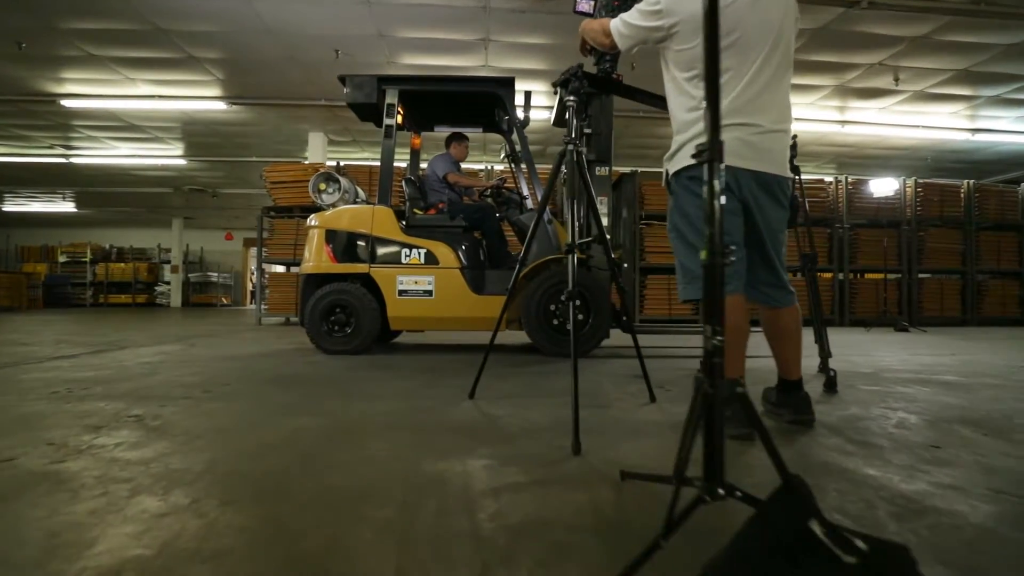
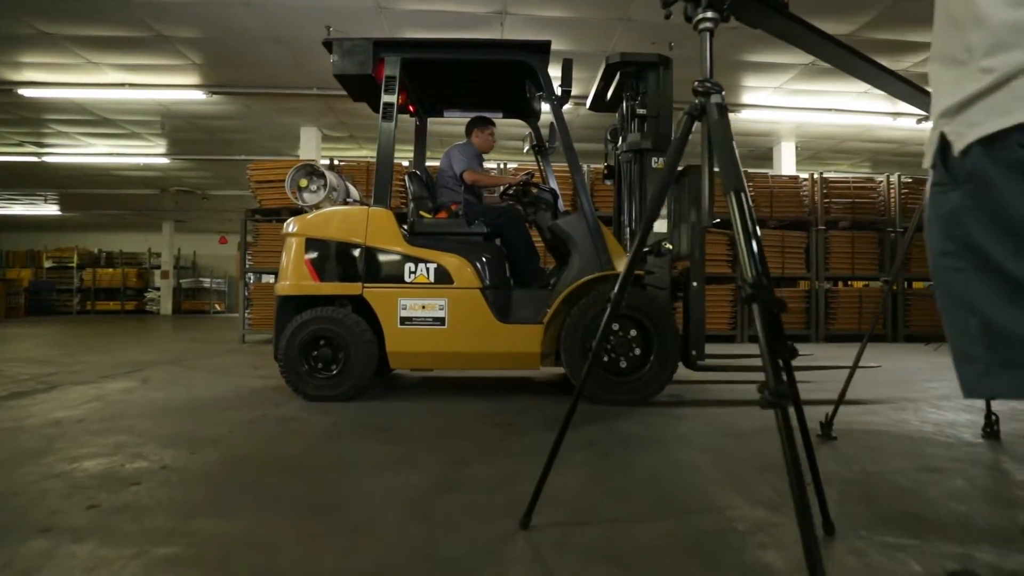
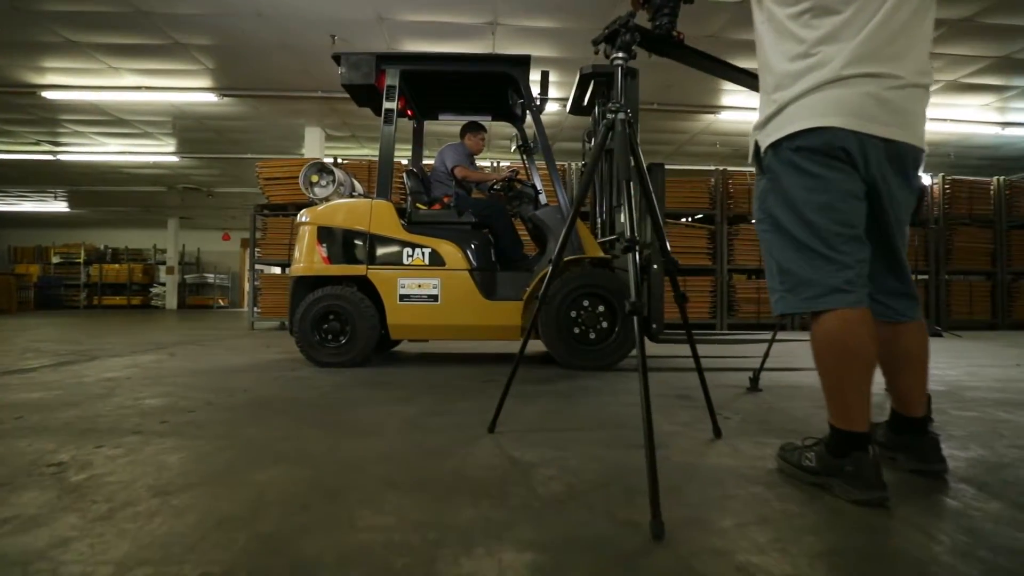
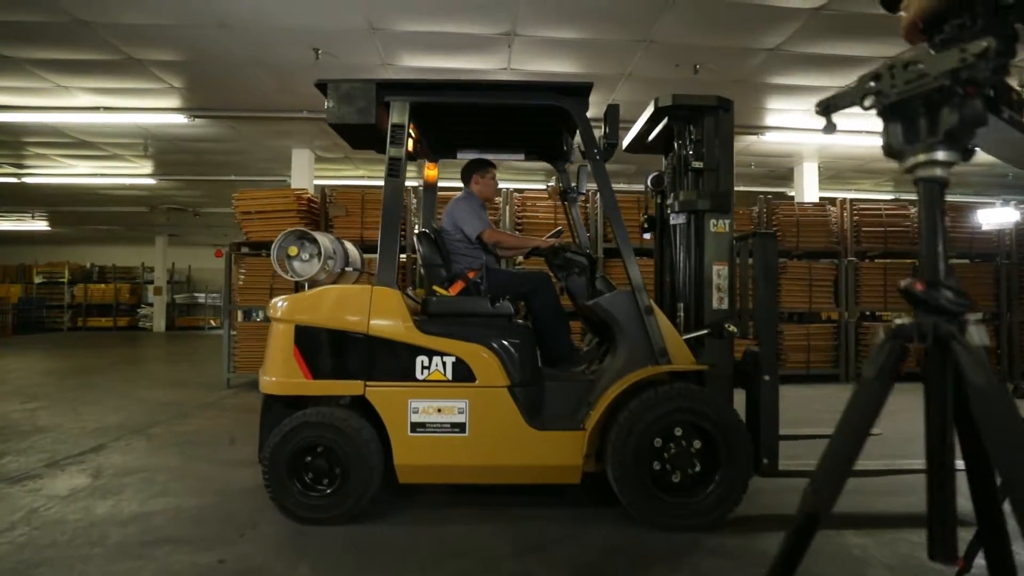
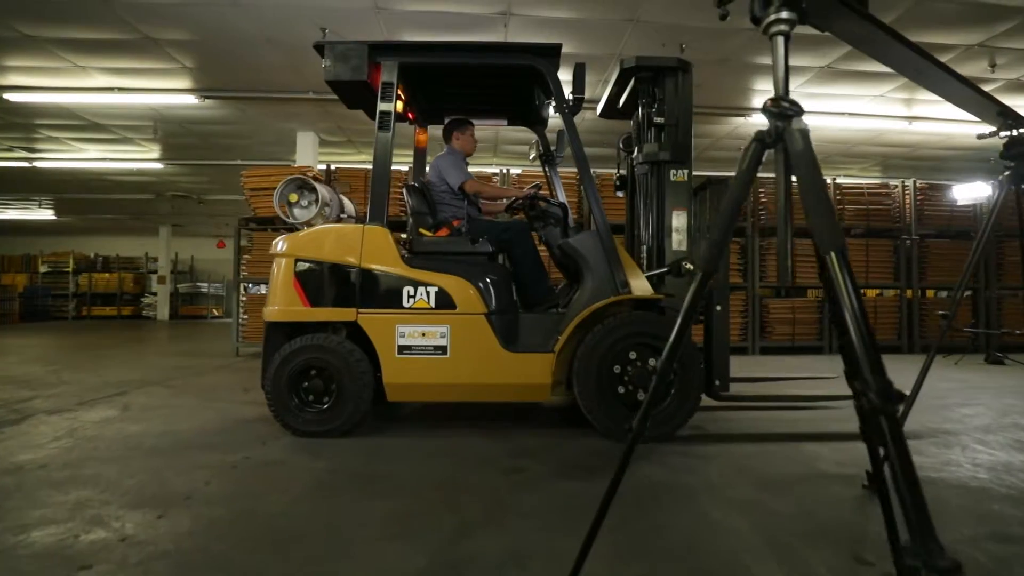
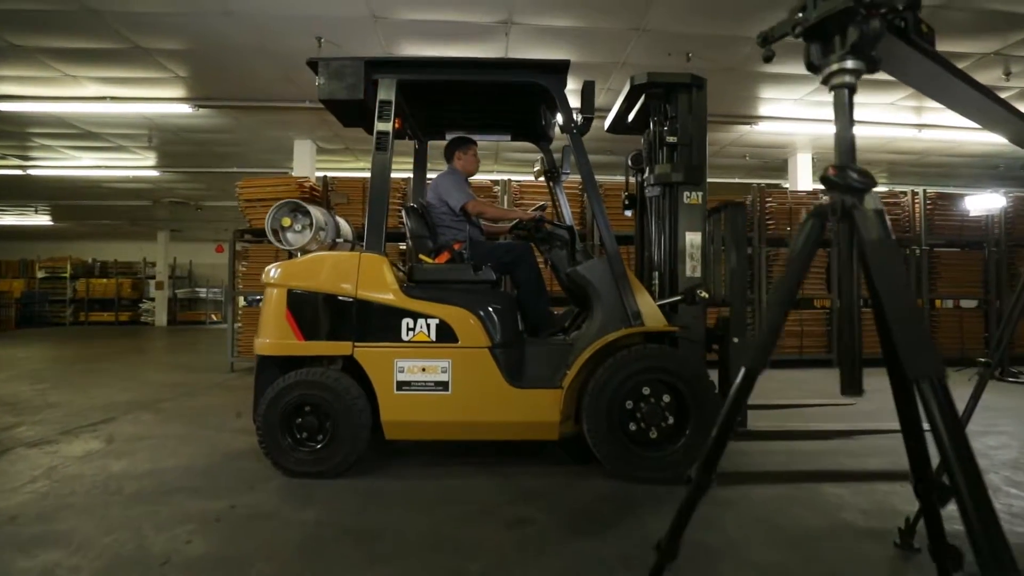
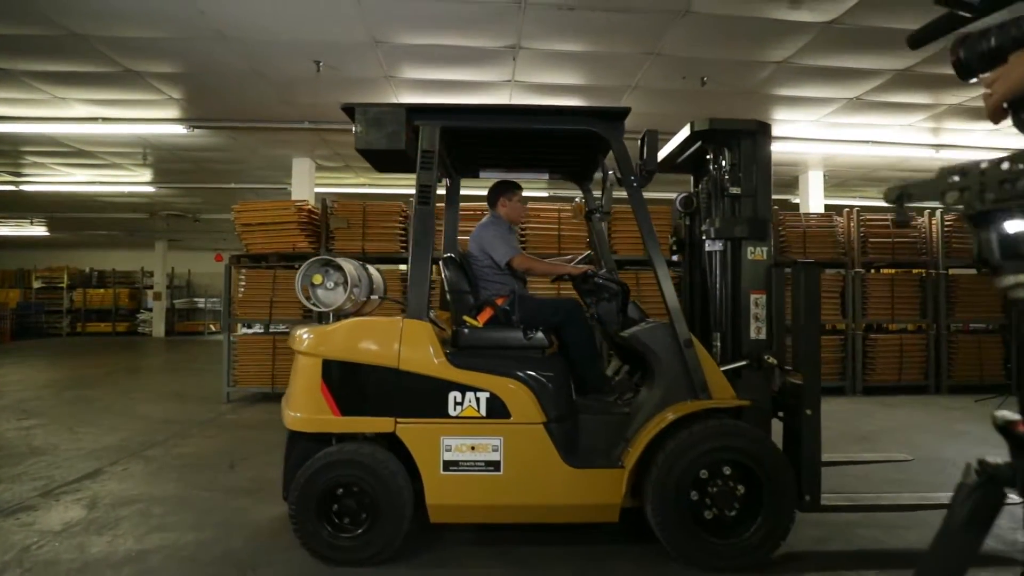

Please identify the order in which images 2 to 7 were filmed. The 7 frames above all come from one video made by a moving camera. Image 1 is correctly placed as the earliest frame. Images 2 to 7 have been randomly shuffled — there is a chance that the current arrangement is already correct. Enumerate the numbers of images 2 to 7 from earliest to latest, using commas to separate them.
3, 2, 5, 6, 4, 7
